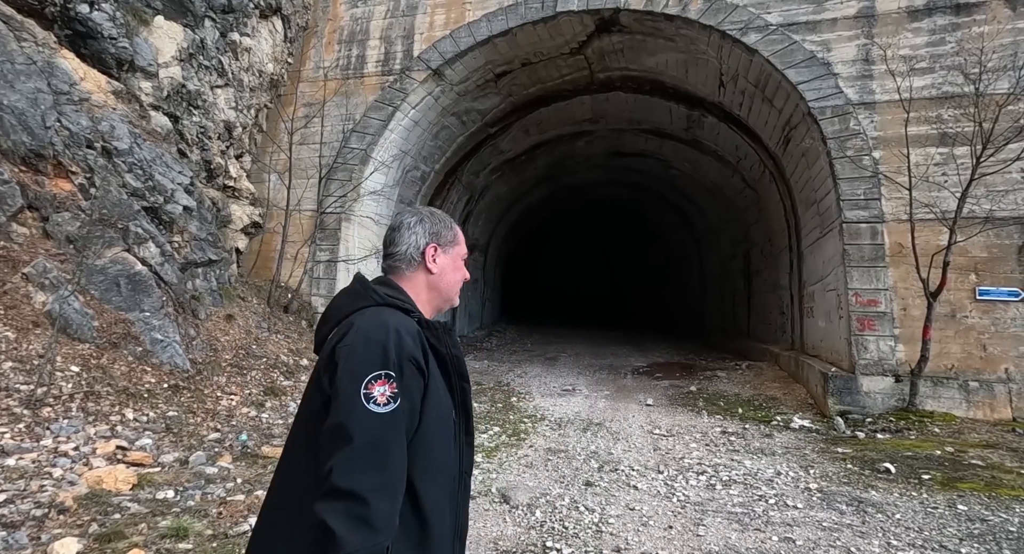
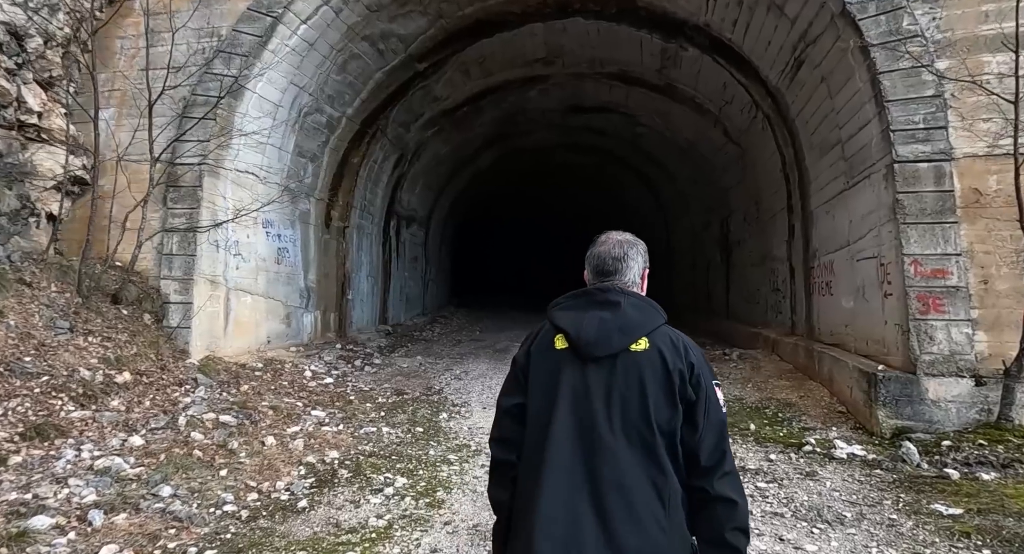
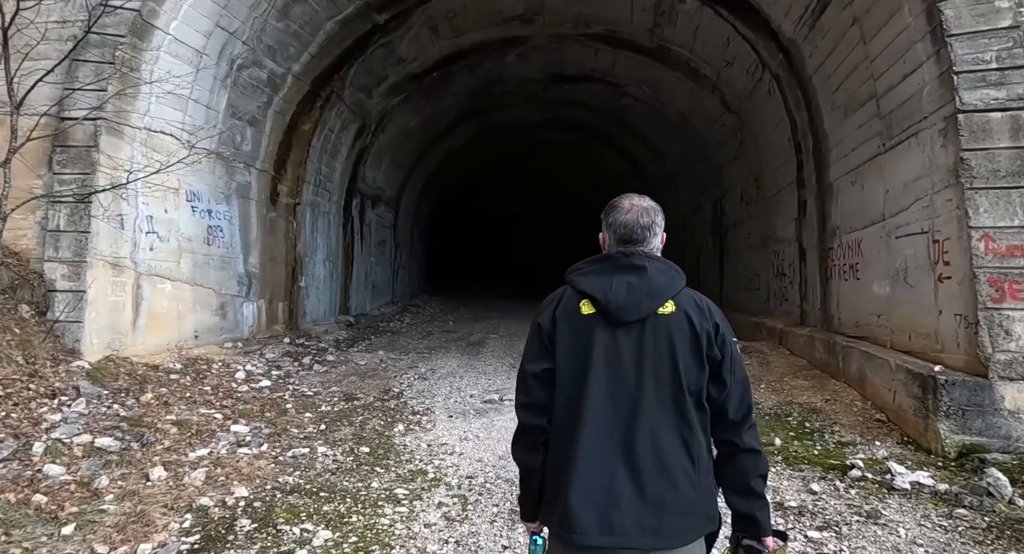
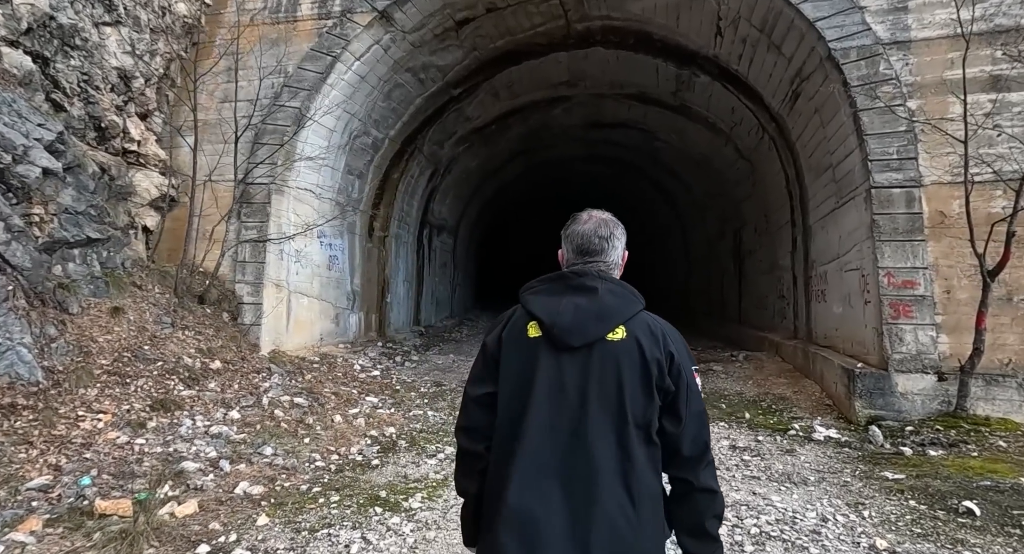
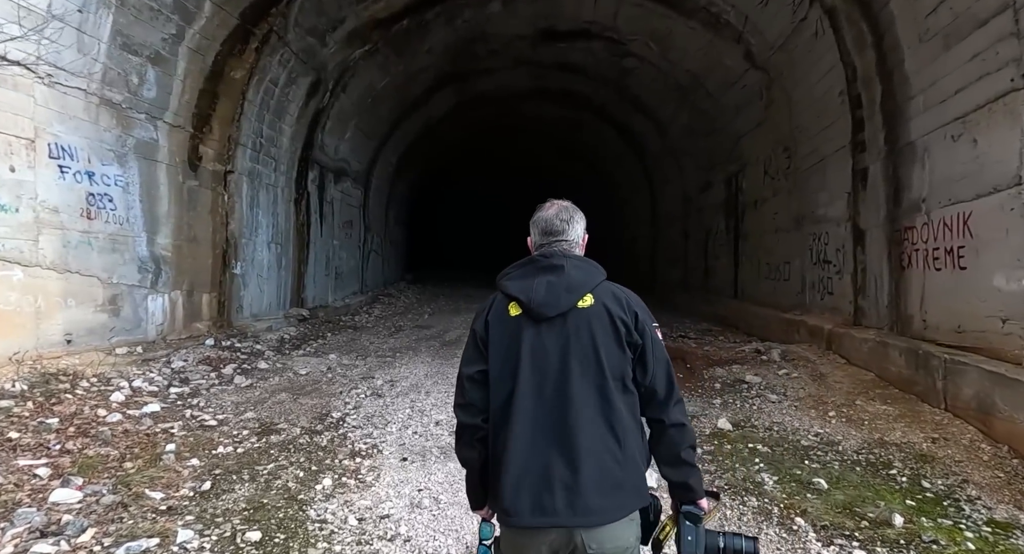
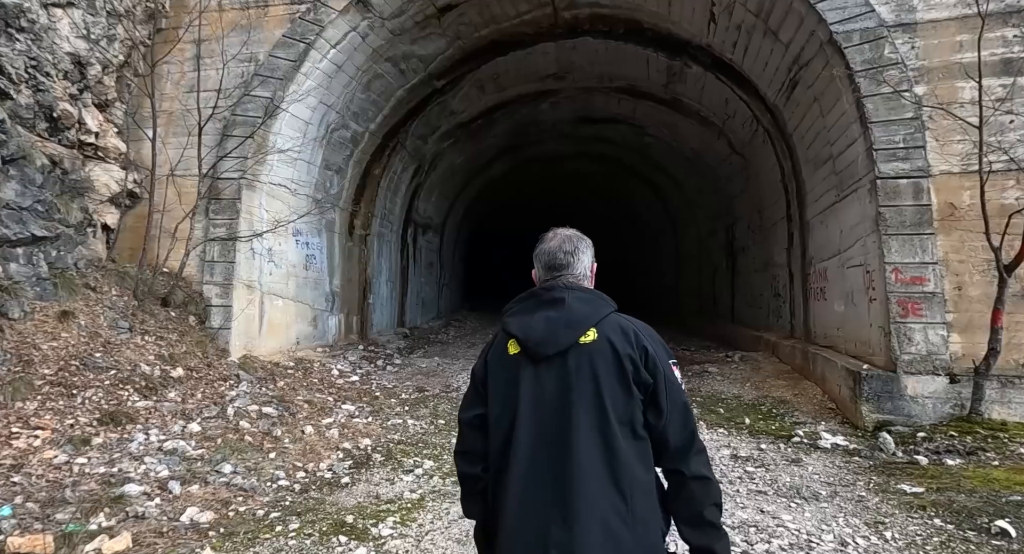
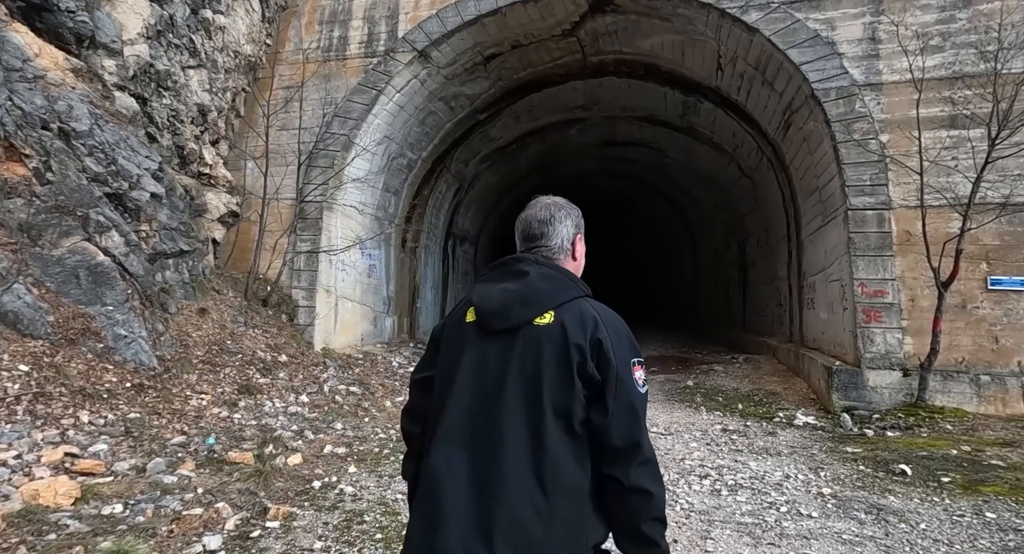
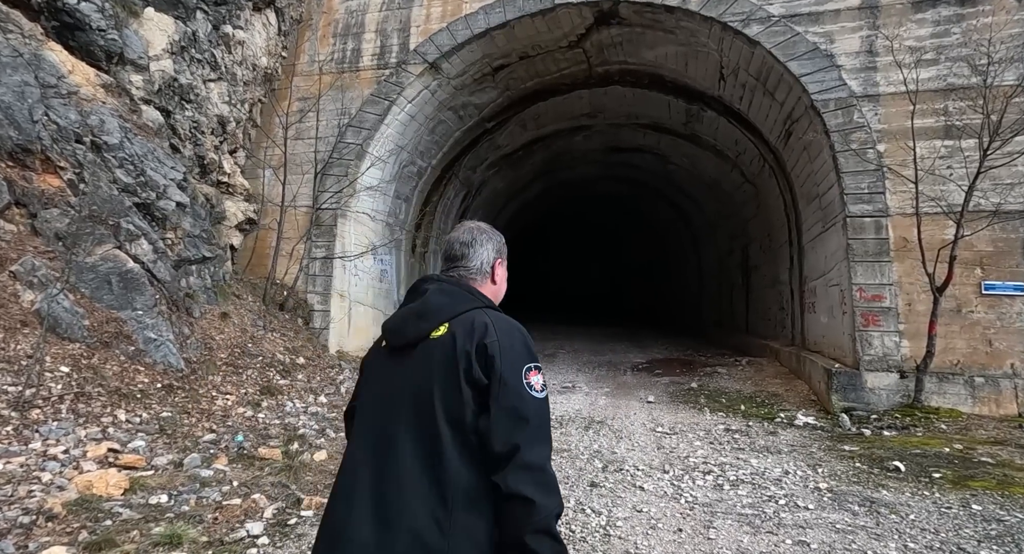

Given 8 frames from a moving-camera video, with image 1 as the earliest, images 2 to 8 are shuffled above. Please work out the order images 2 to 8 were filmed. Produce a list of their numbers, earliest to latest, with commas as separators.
8, 7, 4, 6, 2, 3, 5
